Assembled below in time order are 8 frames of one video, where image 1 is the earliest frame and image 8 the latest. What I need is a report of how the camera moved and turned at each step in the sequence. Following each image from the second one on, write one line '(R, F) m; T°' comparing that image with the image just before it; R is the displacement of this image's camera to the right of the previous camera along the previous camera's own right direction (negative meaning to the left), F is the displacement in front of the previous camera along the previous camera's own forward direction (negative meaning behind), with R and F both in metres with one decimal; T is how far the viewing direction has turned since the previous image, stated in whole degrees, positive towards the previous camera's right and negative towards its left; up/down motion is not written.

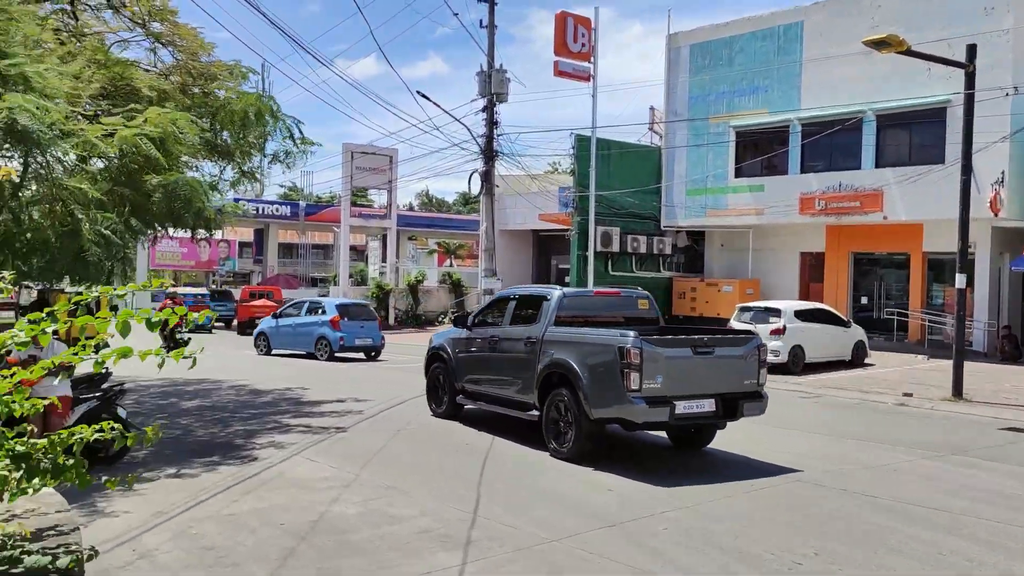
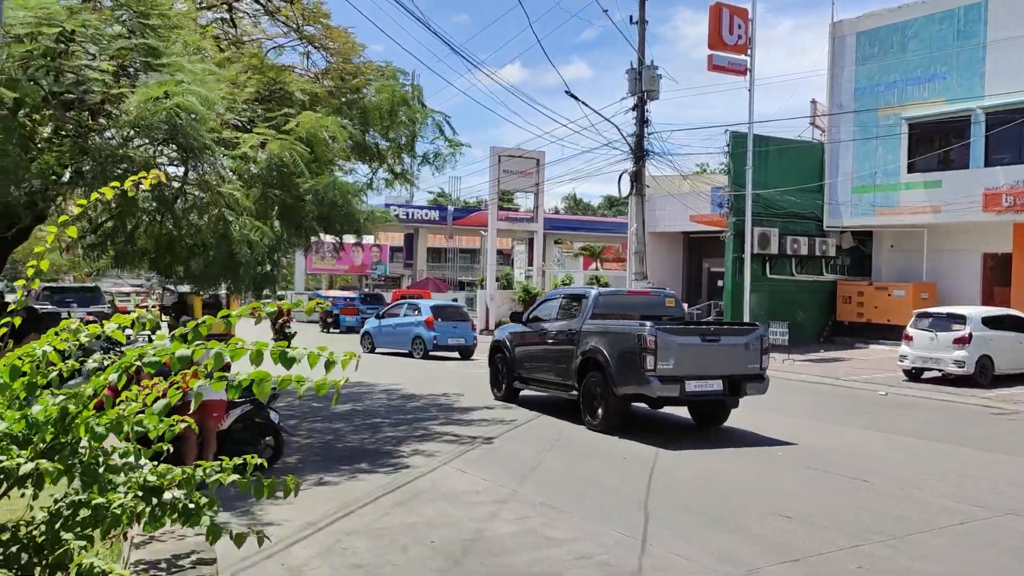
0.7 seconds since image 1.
(-0.2, +0.6) m; -9°
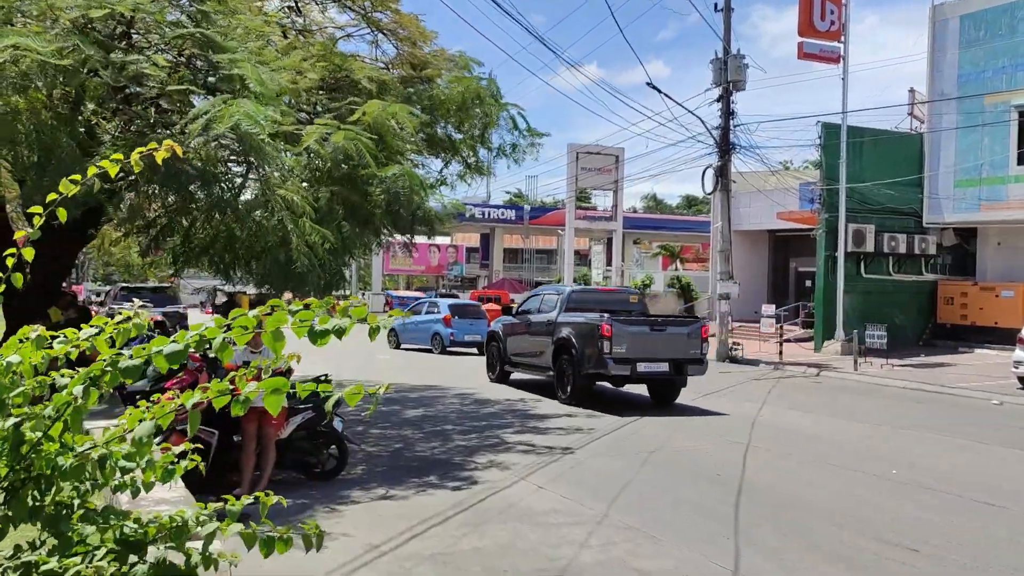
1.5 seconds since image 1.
(0.0, +0.7) m; -5°
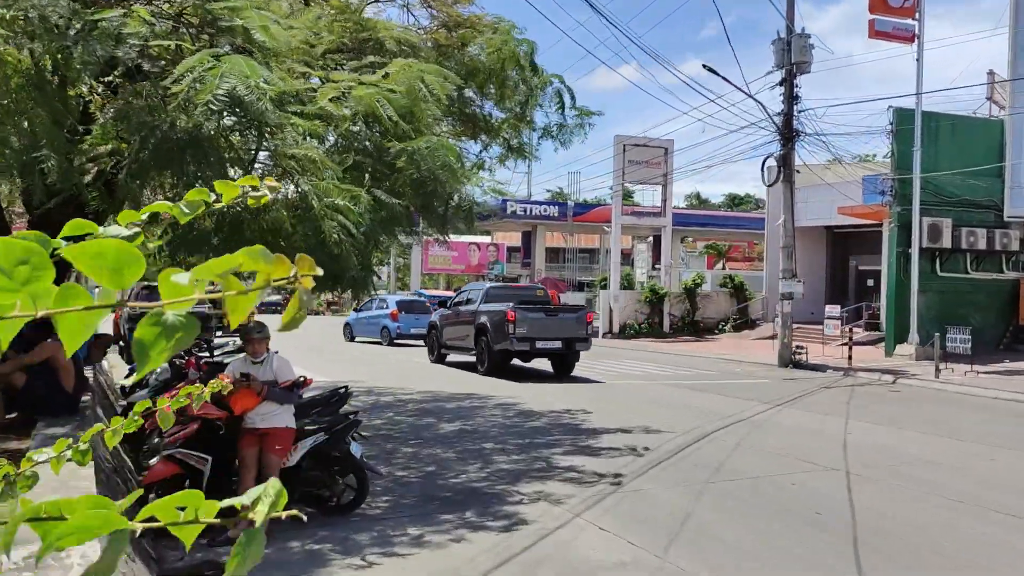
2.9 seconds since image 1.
(-0.1, +1.4) m; -3°
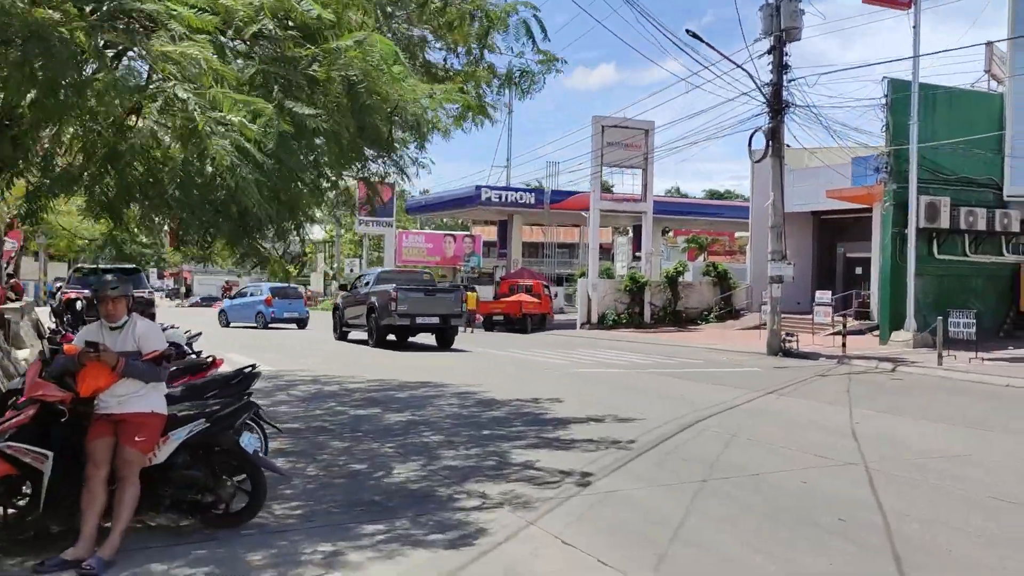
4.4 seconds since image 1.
(+0.3, +1.5) m; +1°
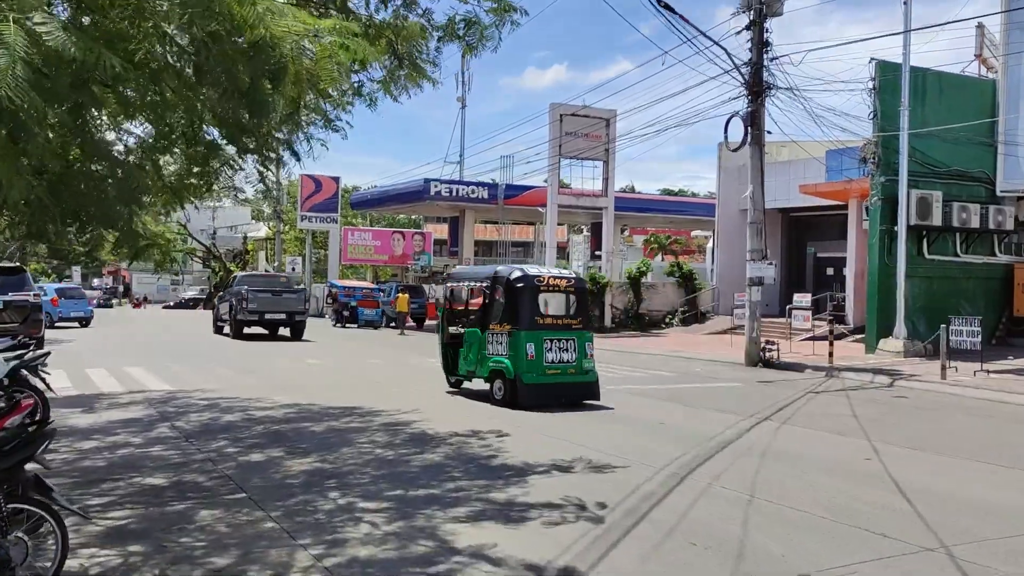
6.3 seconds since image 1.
(+0.1, +2.2) m; +3°
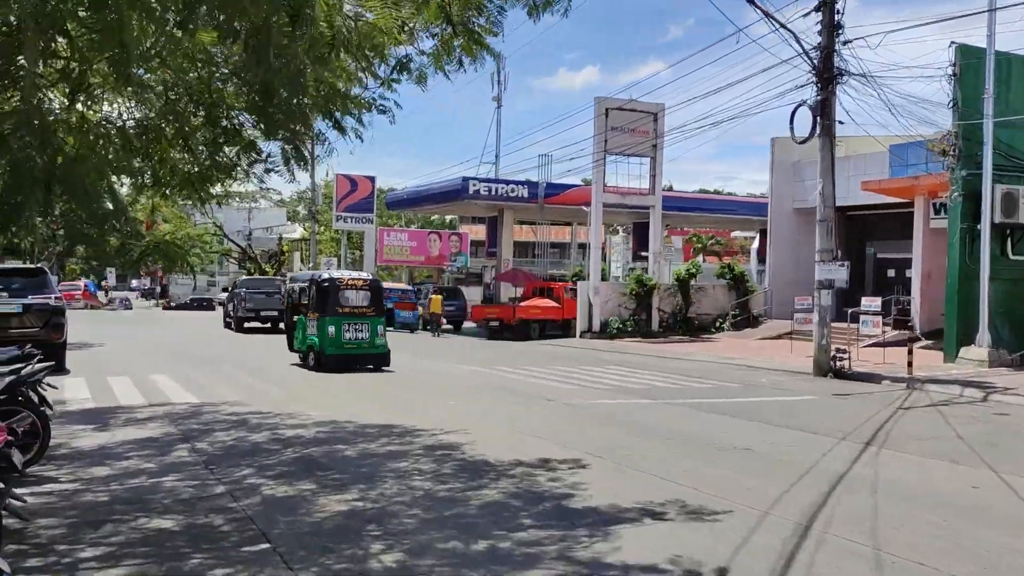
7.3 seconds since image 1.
(-0.3, +1.1) m; -2°
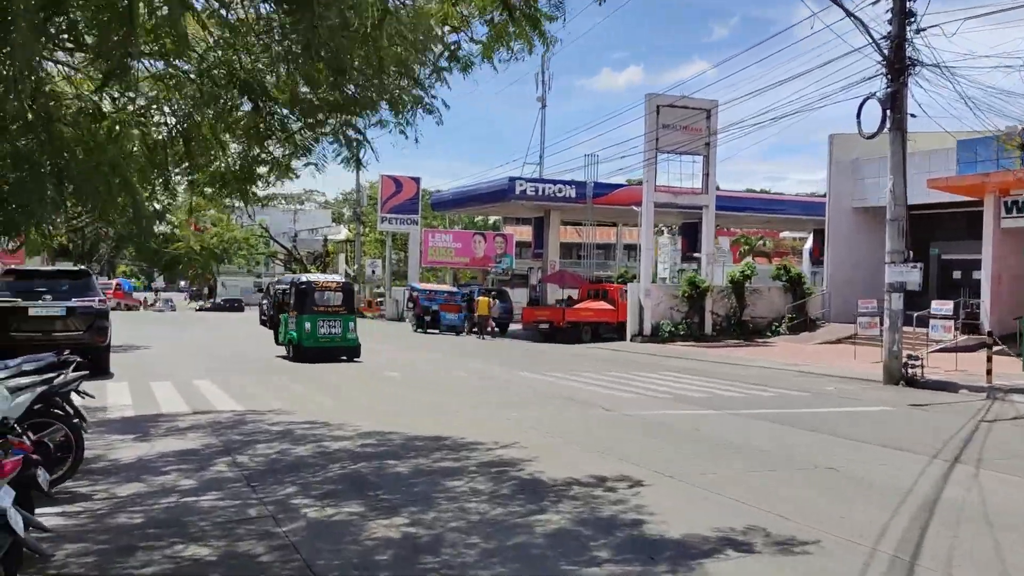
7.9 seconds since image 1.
(-0.2, +0.6) m; -3°
